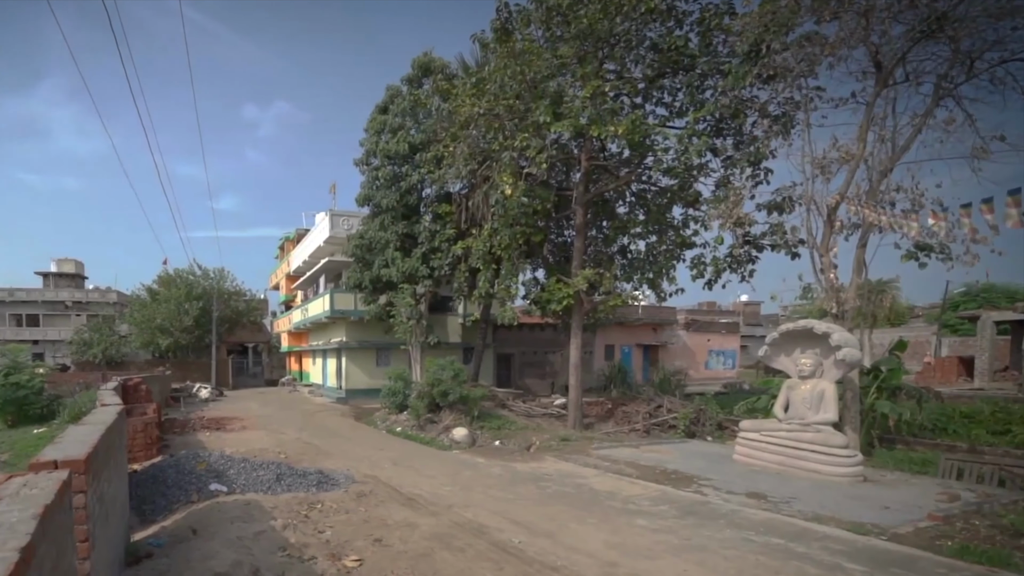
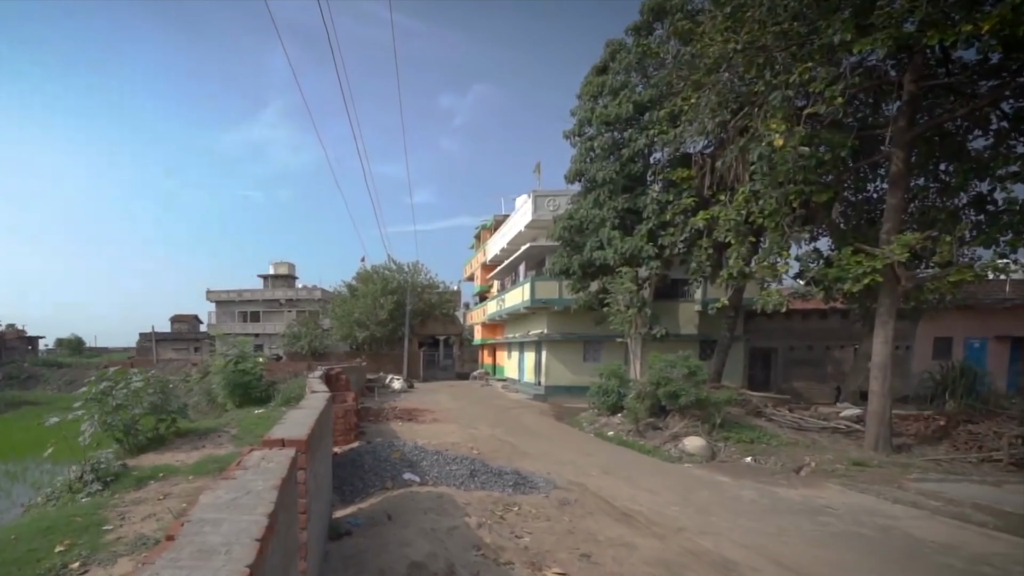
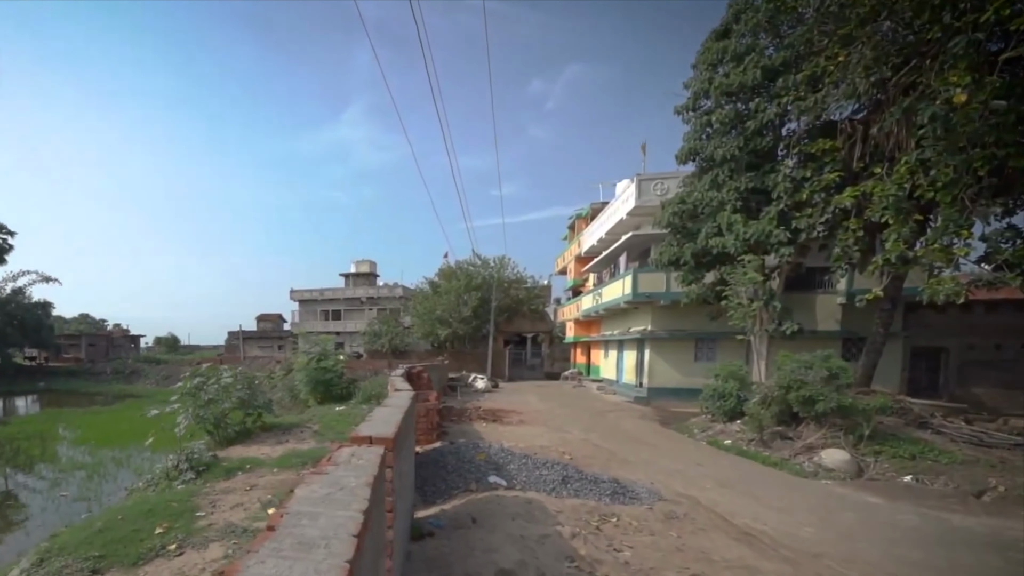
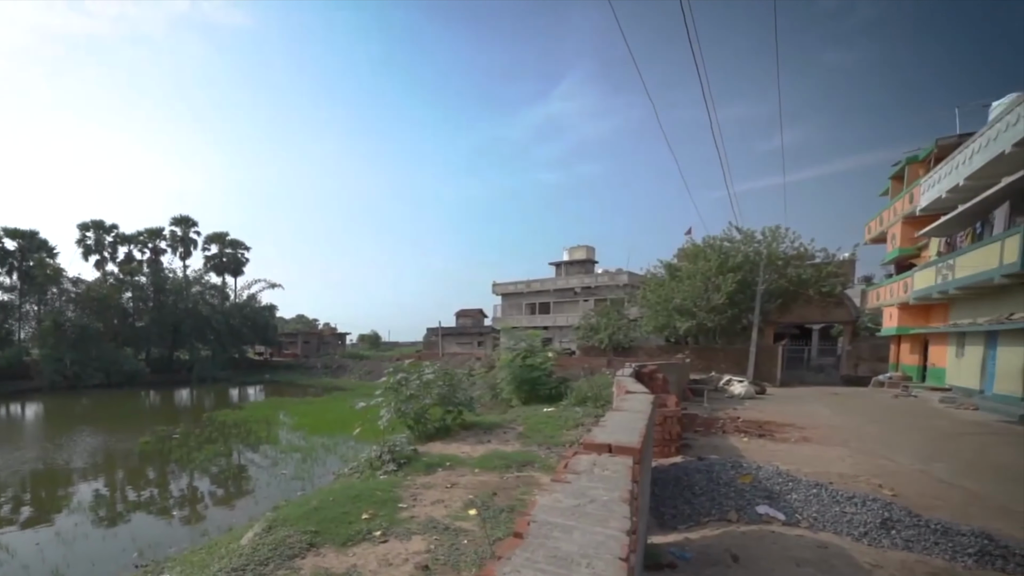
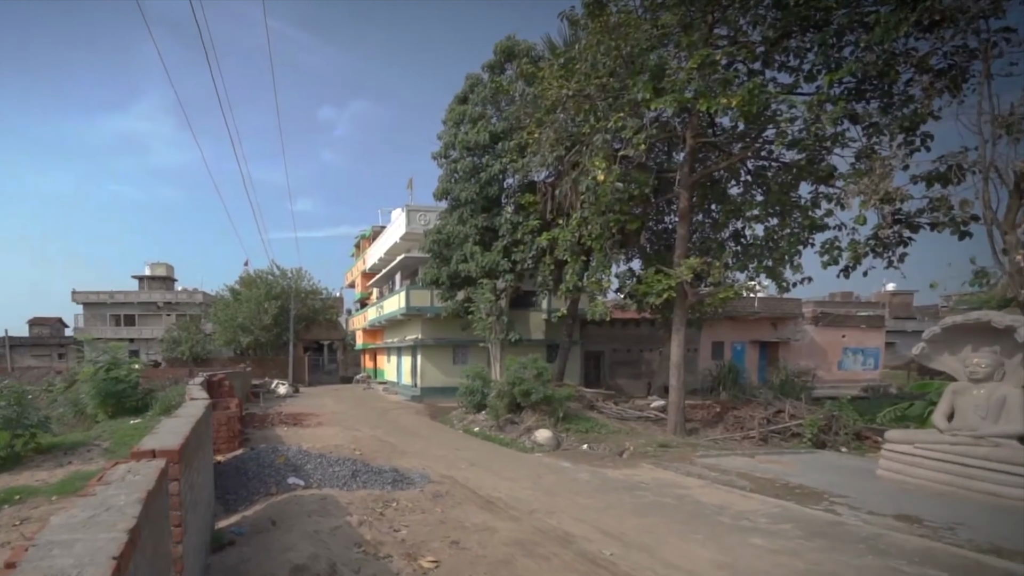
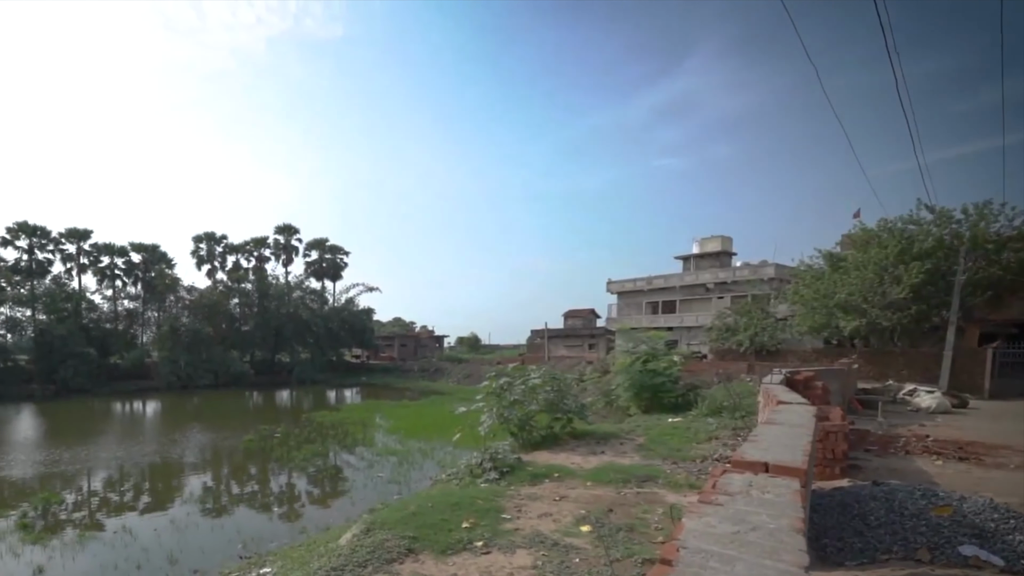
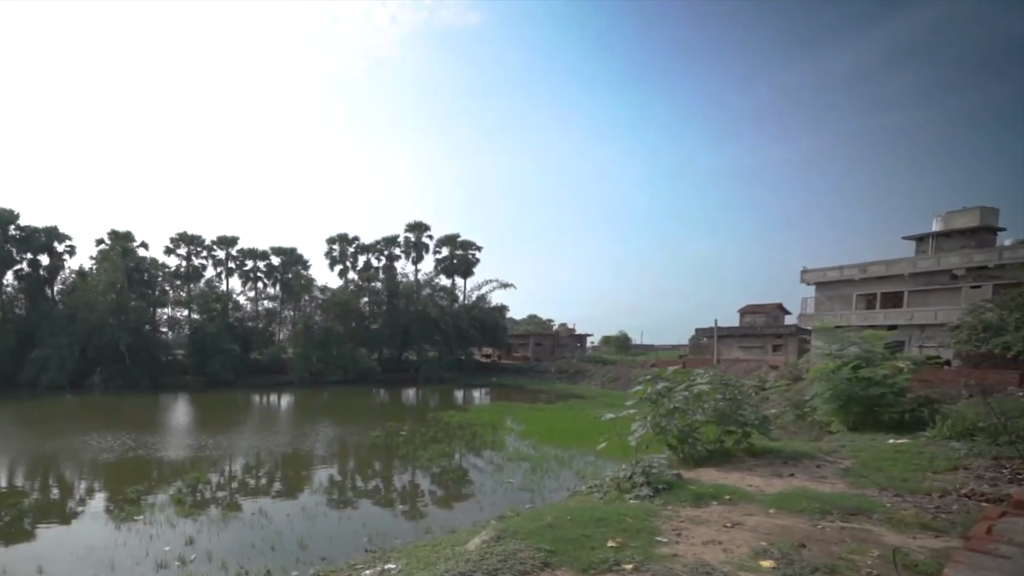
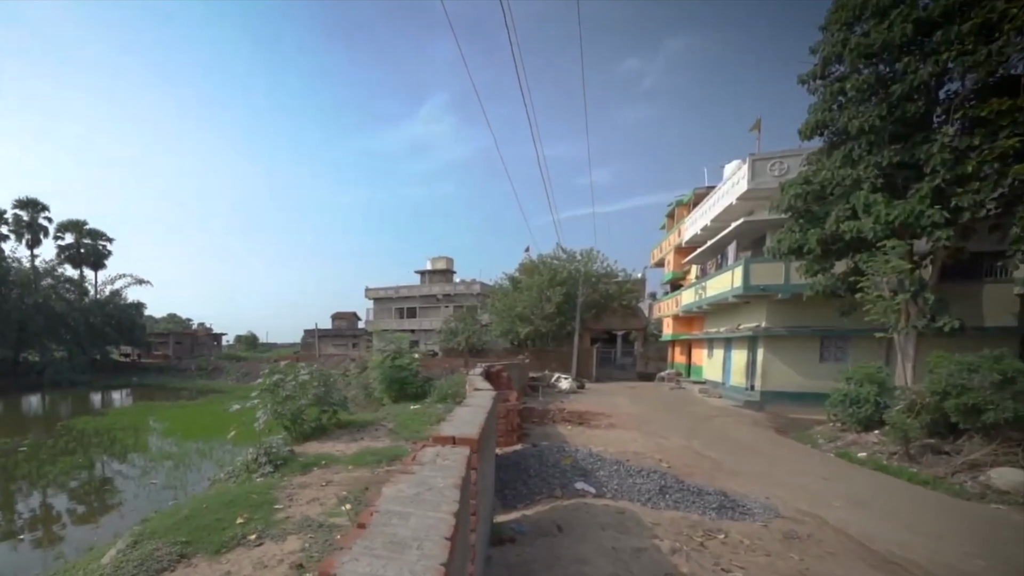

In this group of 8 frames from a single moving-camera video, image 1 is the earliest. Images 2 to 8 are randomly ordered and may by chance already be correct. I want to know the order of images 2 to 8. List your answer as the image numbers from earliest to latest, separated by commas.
5, 2, 3, 8, 4, 6, 7
